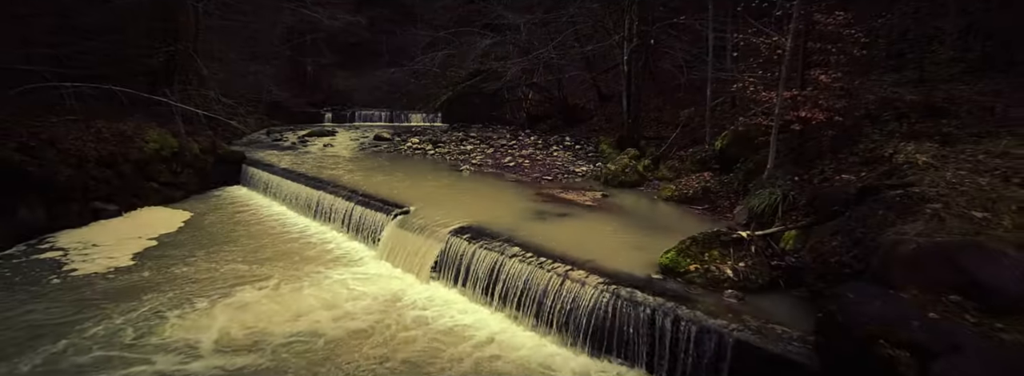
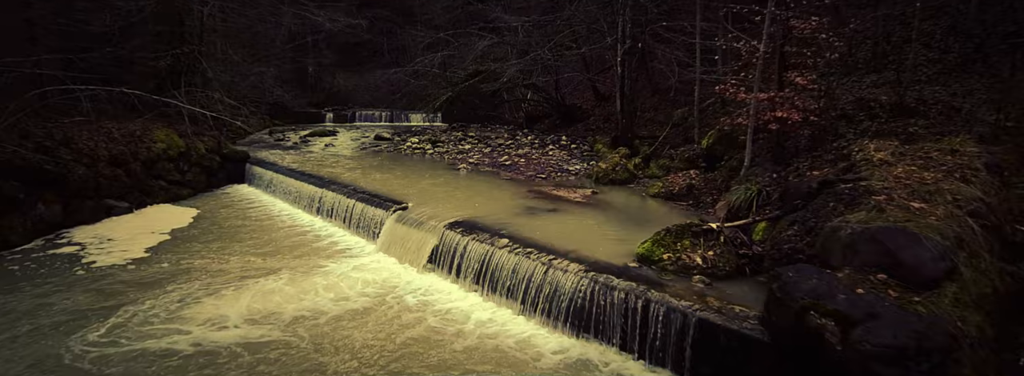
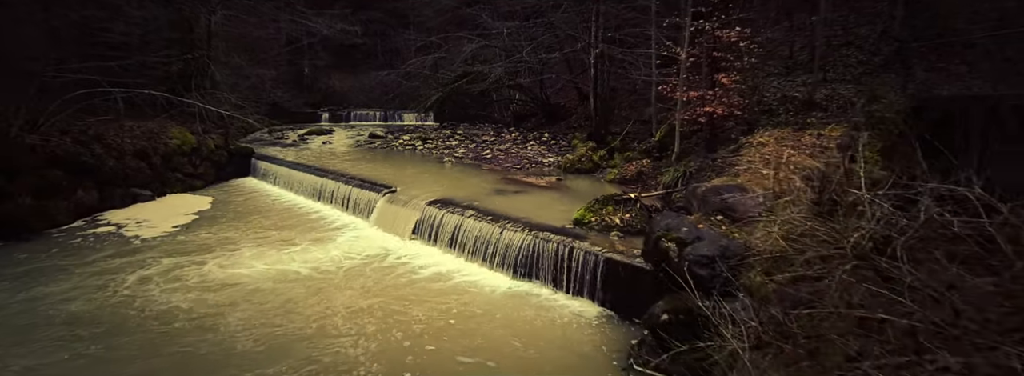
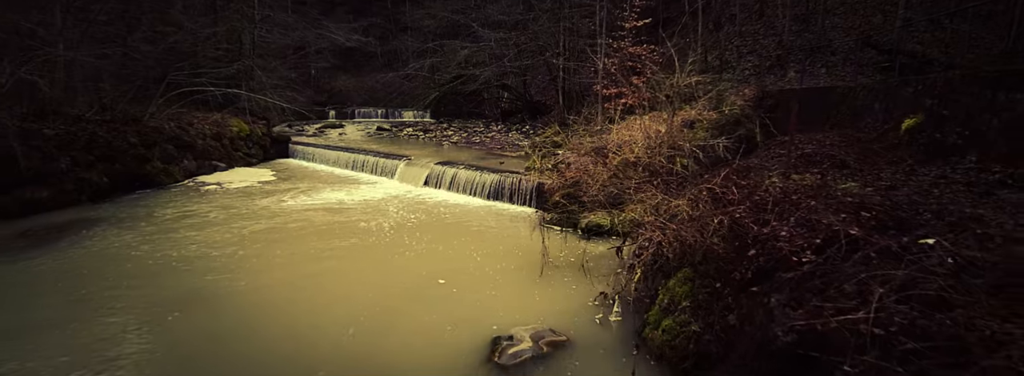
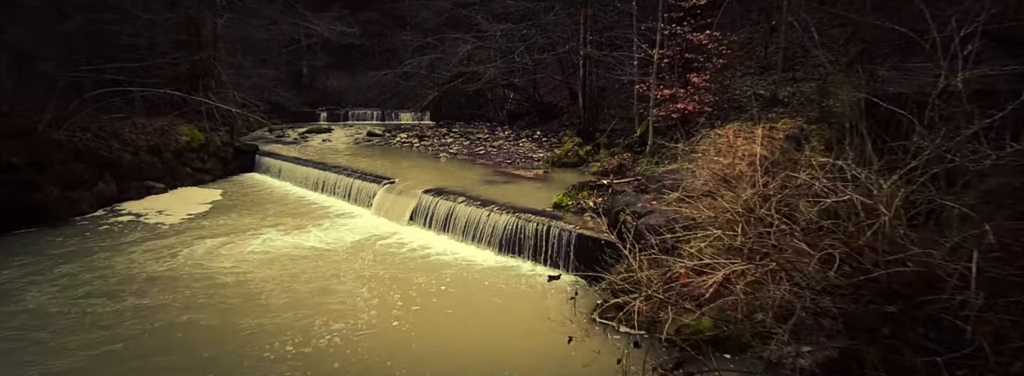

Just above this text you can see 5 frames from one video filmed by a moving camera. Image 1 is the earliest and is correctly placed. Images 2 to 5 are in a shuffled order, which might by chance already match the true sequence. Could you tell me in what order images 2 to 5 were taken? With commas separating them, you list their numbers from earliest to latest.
2, 3, 5, 4
